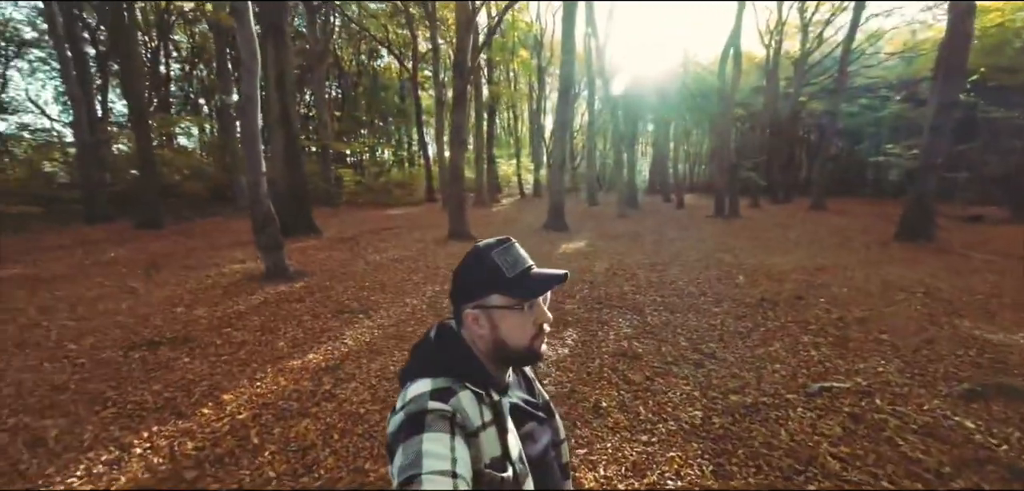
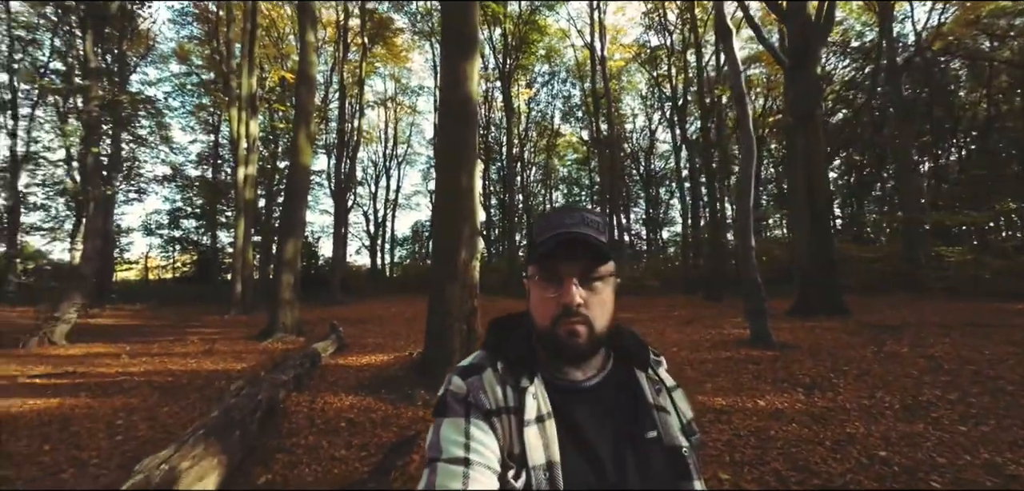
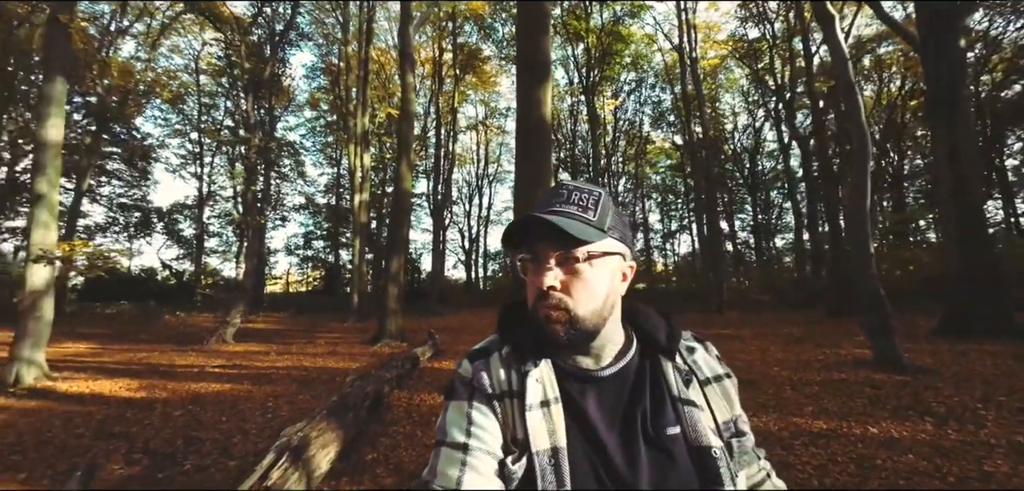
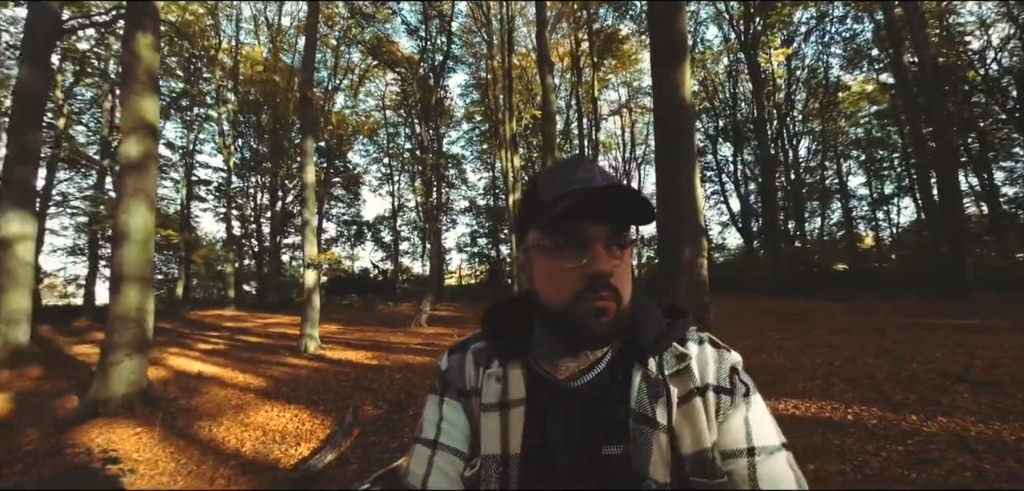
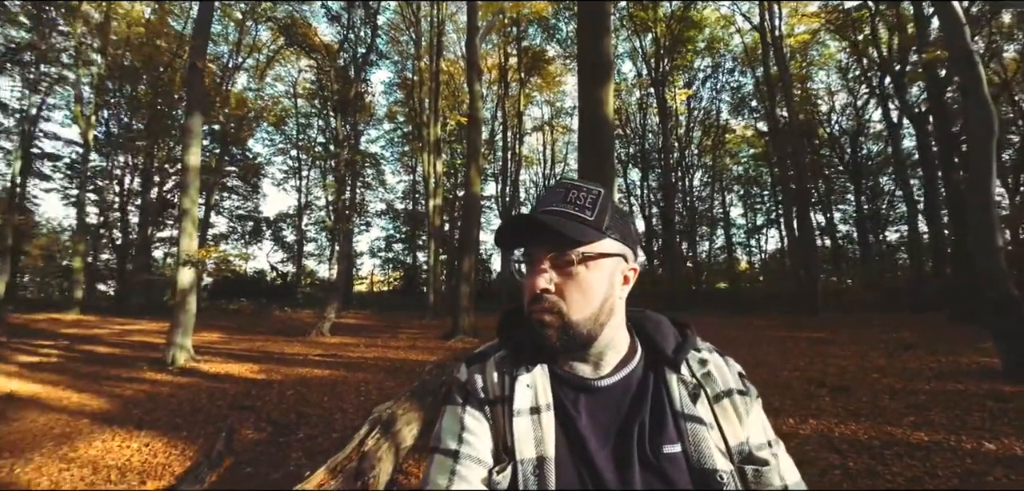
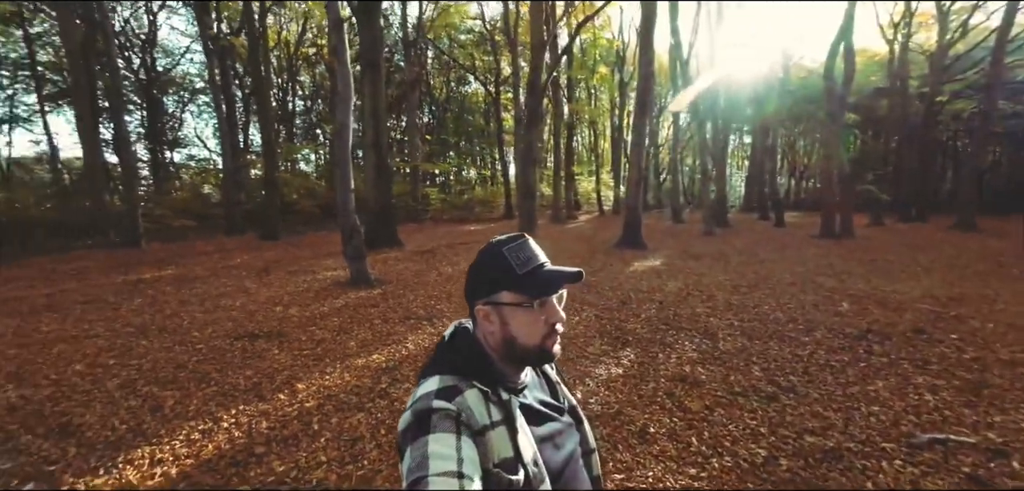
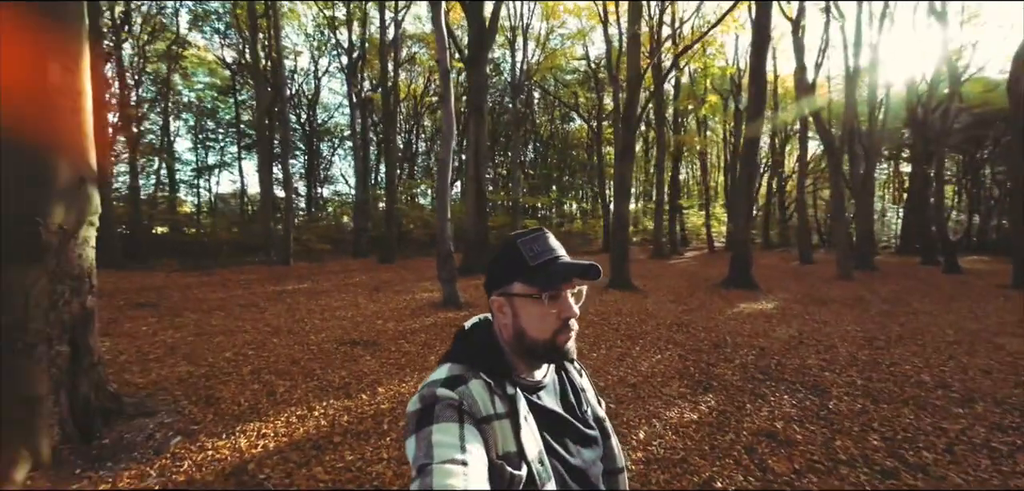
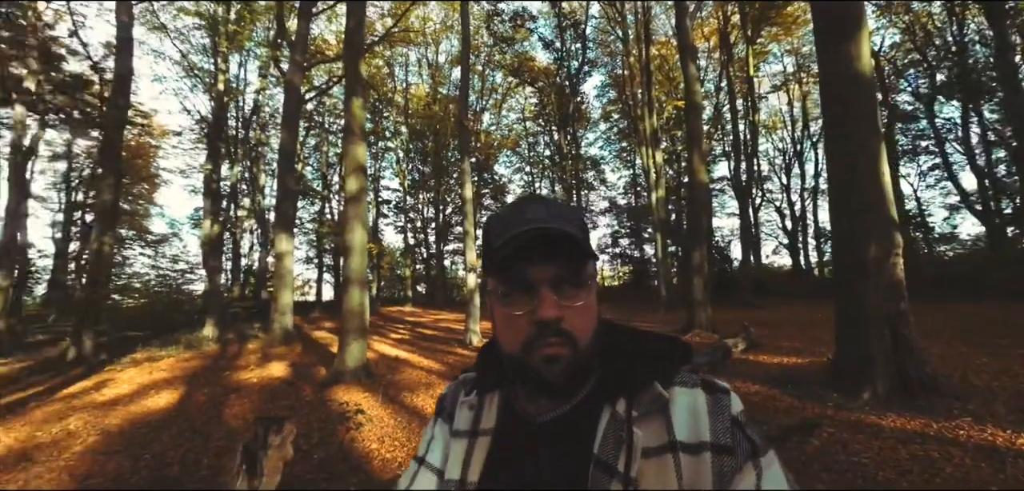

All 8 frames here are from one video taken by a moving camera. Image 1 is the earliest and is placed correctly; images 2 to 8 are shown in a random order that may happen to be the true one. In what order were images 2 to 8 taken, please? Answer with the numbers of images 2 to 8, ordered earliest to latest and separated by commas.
6, 7, 2, 3, 5, 4, 8
